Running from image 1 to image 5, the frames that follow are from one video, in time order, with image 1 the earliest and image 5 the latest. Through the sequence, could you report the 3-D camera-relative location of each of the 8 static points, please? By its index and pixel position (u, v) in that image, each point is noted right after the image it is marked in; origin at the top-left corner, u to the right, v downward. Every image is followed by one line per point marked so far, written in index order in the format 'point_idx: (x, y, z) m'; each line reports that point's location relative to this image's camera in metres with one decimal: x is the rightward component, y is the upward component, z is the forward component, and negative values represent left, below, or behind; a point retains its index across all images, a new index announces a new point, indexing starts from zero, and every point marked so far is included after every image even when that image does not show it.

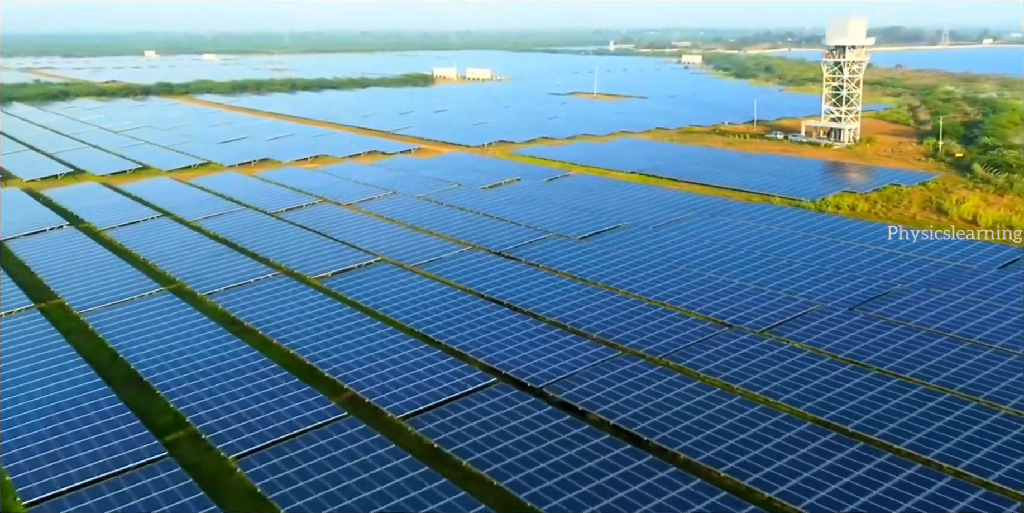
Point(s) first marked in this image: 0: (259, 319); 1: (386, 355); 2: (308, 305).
0: (-4.4, -1.1, +14.8) m
1: (-1.9, -1.5, +12.9) m
2: (-3.7, -0.9, +15.2) m
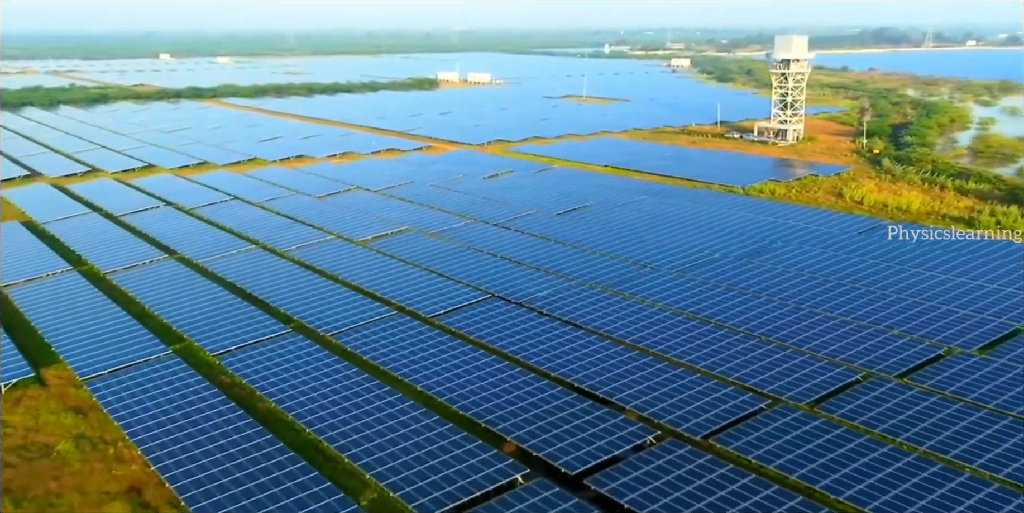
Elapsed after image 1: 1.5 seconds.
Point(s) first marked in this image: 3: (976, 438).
0: (-4.7, -0.2, +21.1) m
1: (-2.2, -0.7, +19.2) m
2: (-3.9, 0.0, +21.5) m
3: (+6.7, -2.6, +12.0) m
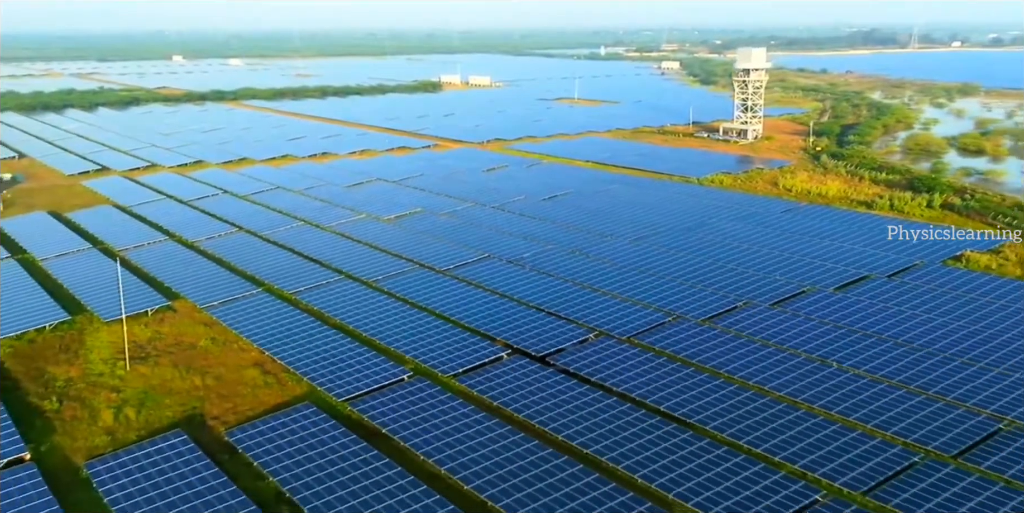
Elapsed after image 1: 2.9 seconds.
0: (-4.9, +0.7, +27.2) m
1: (-2.4, +0.2, +25.4) m
2: (-4.2, +0.8, +27.7) m
3: (+6.5, -1.7, +18.1) m
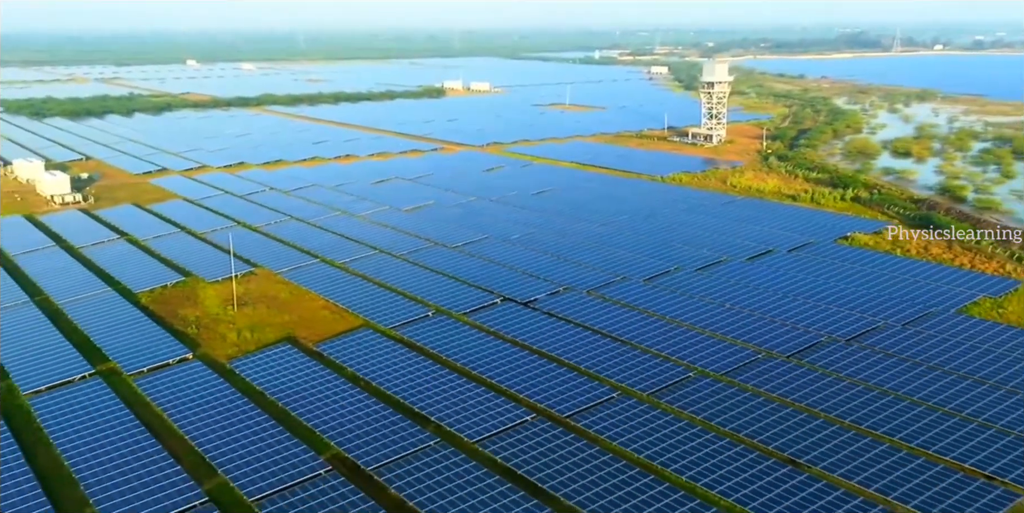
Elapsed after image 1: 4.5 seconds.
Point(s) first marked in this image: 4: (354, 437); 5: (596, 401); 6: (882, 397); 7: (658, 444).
0: (-5.2, +1.4, +34.5) m
1: (-2.7, +1.0, +32.7) m
2: (-4.4, +1.6, +35.0) m
3: (+6.2, -1.0, +25.4) m
4: (-3.2, -3.7, +16.7) m
5: (+1.8, -3.2, +18.1) m
6: (+8.2, -3.0, +18.3) m
7: (+2.8, -3.6, +16.3) m
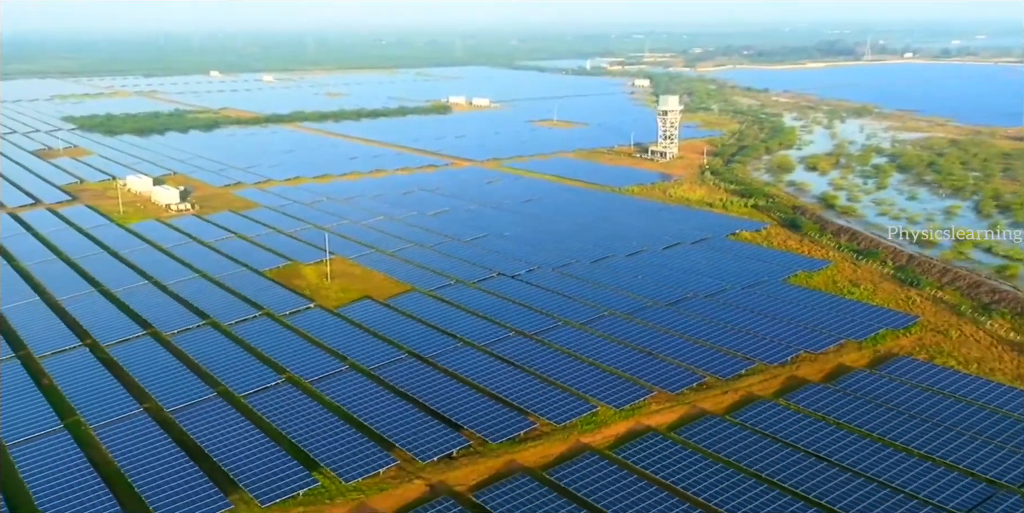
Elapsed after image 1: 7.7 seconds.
0: (-5.5, +1.9, +48.6) m
1: (-3.0, +1.4, +46.8) m
2: (-4.8, +2.1, +49.1) m
3: (+5.9, -0.5, +39.6) m
4: (-3.5, -3.3, +30.9) m
5: (+1.5, -2.7, +32.2) m
6: (+7.9, -2.6, +32.4) m
7: (+2.5, -3.2, +30.4) m
